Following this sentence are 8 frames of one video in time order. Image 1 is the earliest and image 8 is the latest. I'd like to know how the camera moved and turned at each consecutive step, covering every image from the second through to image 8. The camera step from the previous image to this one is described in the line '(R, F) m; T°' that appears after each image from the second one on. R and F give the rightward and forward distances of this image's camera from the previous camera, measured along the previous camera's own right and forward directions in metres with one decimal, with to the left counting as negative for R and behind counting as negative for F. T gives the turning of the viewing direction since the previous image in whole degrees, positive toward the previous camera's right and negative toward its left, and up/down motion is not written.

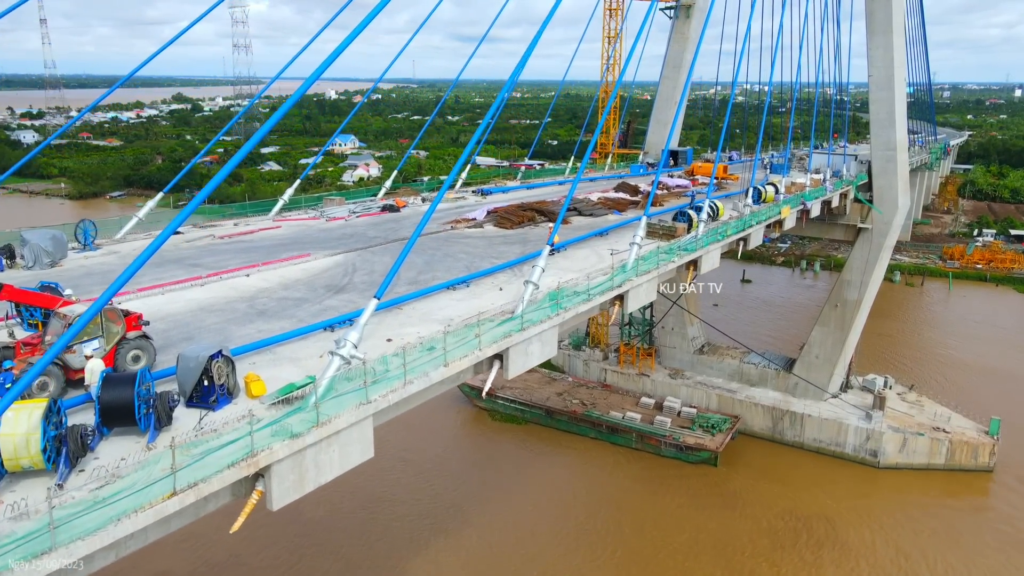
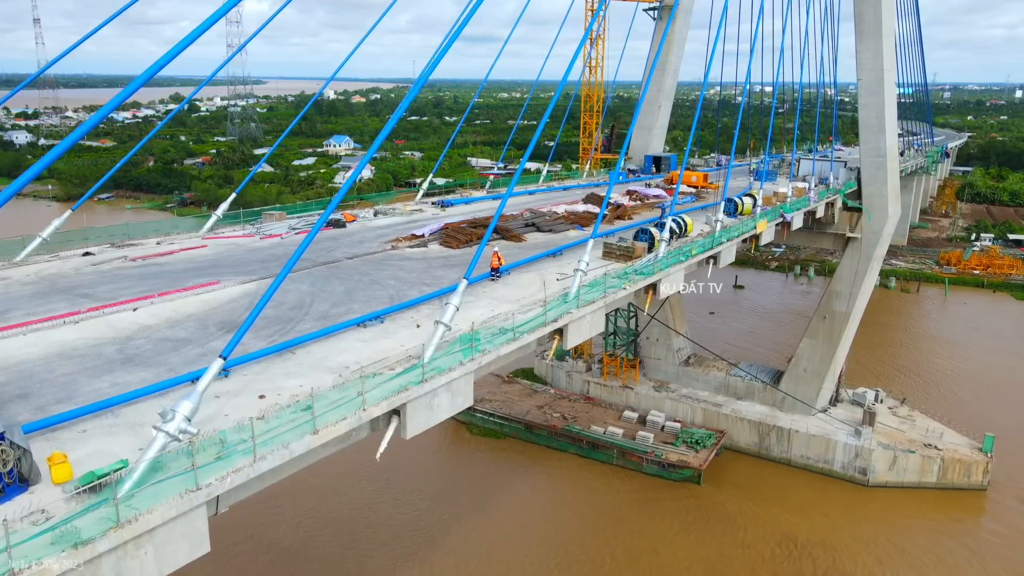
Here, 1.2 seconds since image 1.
(+0.6, +0.6) m; 0°
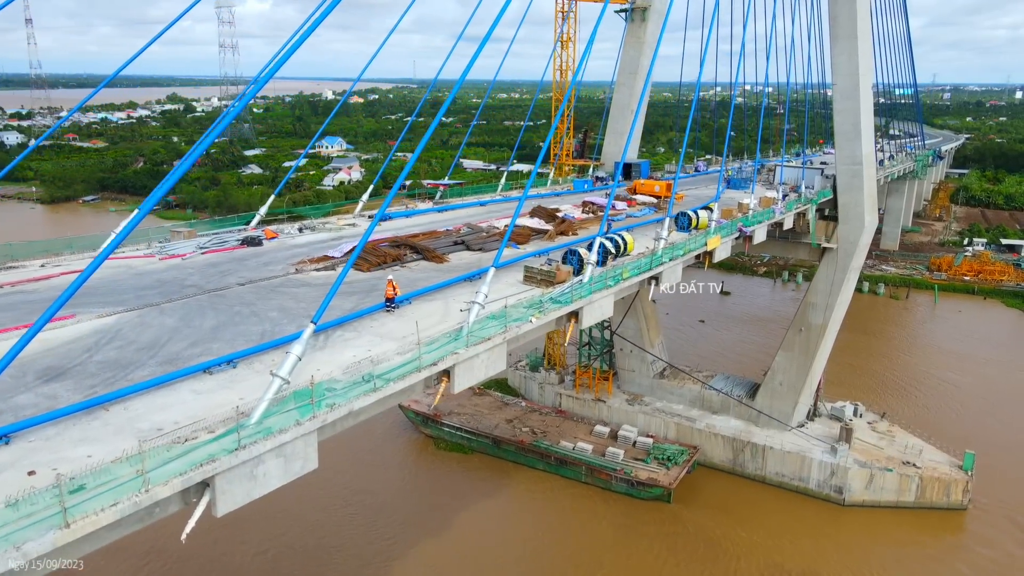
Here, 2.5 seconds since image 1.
(+0.9, +0.6) m; 0°
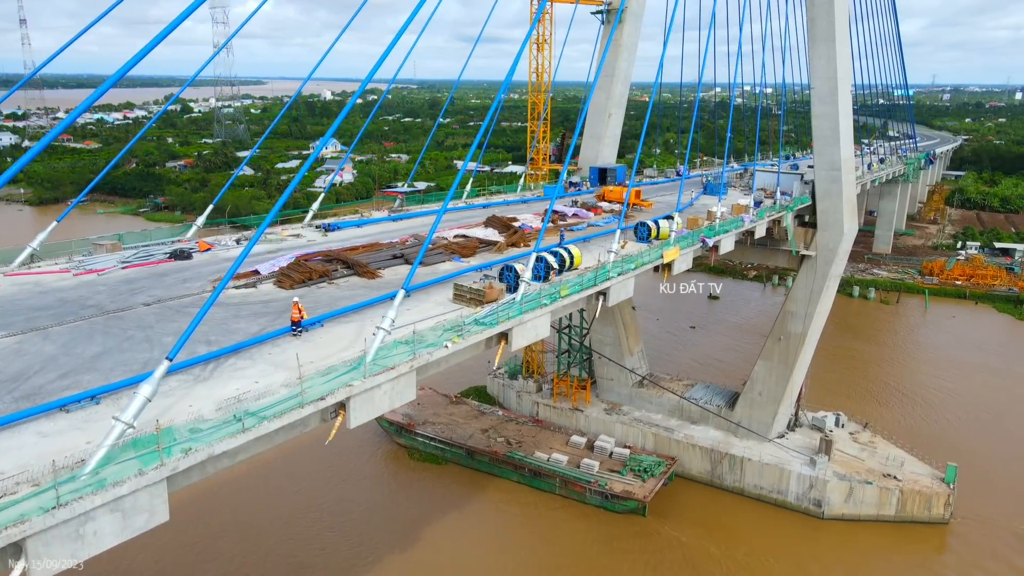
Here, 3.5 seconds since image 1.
(+0.7, +0.4) m; 0°
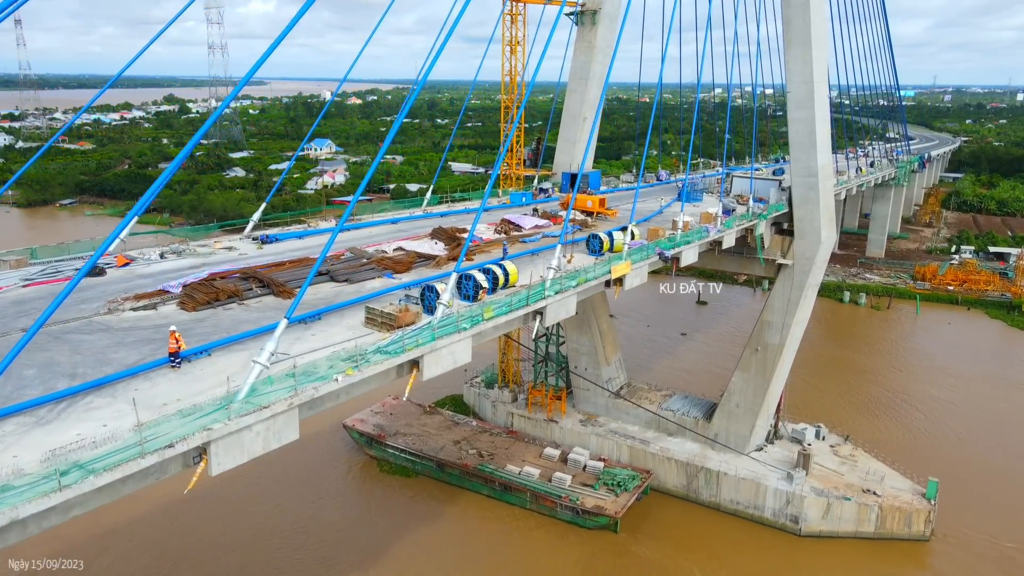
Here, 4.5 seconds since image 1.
(+0.8, +0.5) m; 0°
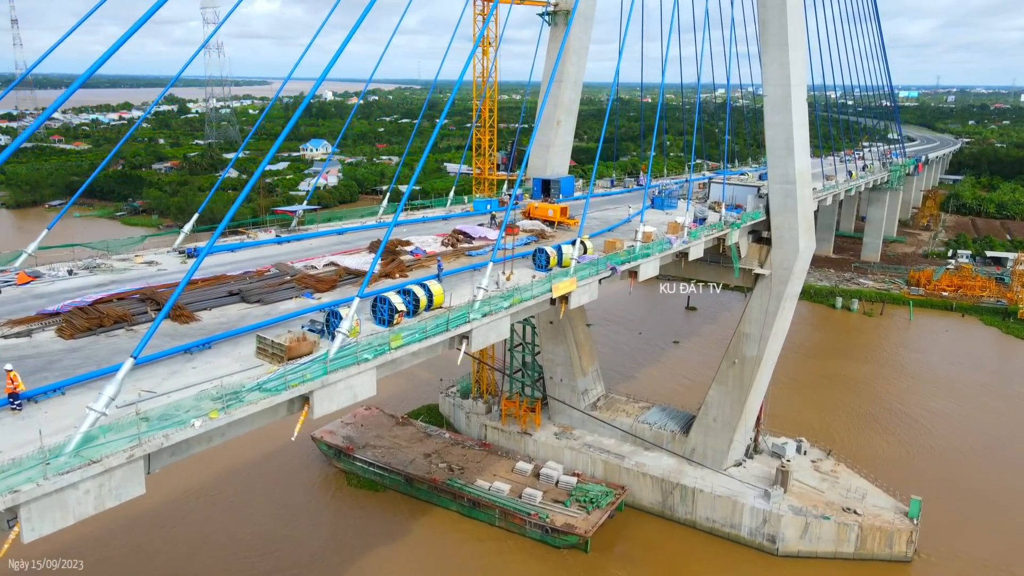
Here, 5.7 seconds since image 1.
(+0.8, +0.6) m; 0°
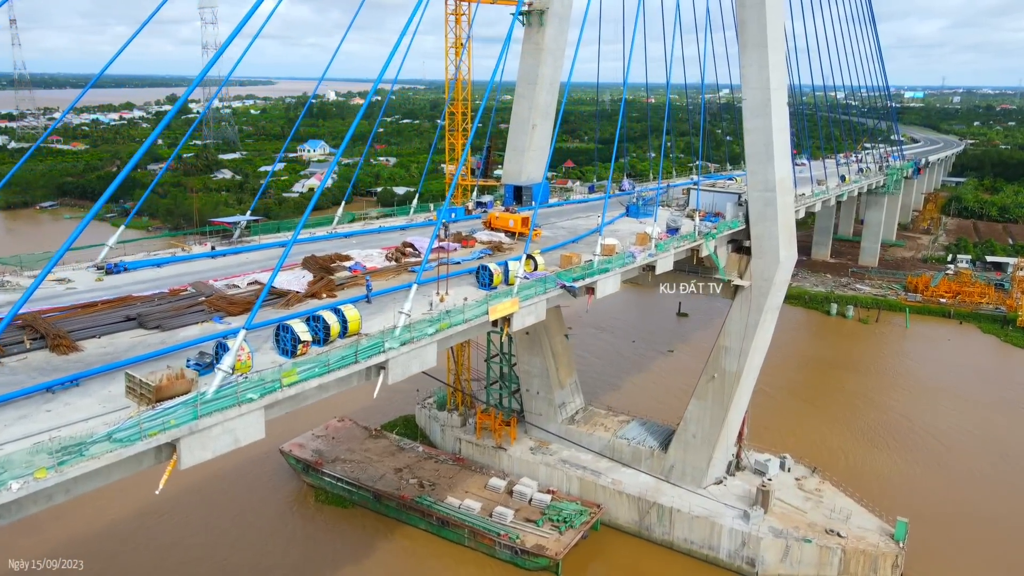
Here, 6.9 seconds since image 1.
(+0.7, +0.6) m; 0°
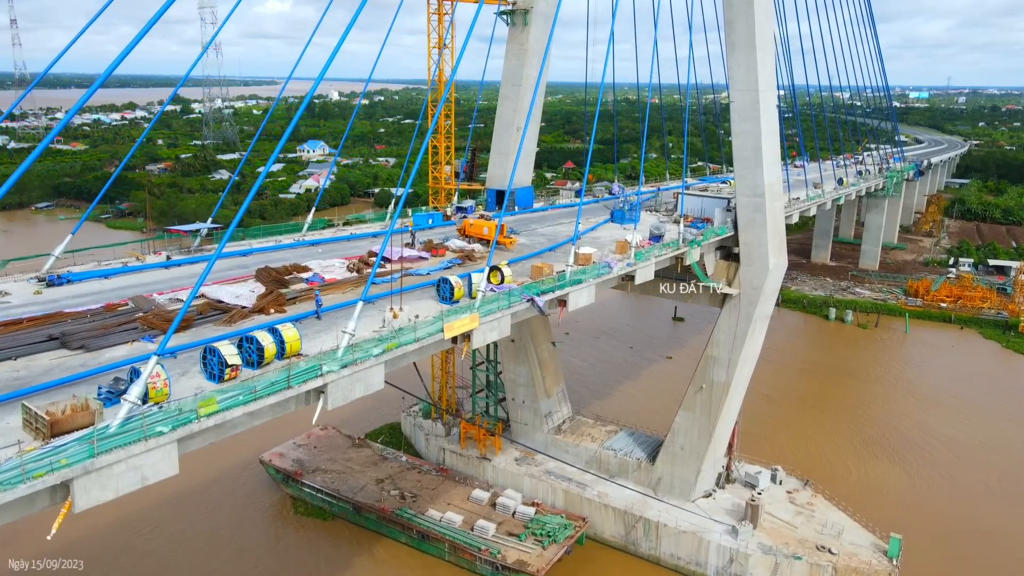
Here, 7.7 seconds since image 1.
(+0.5, +0.4) m; 0°
